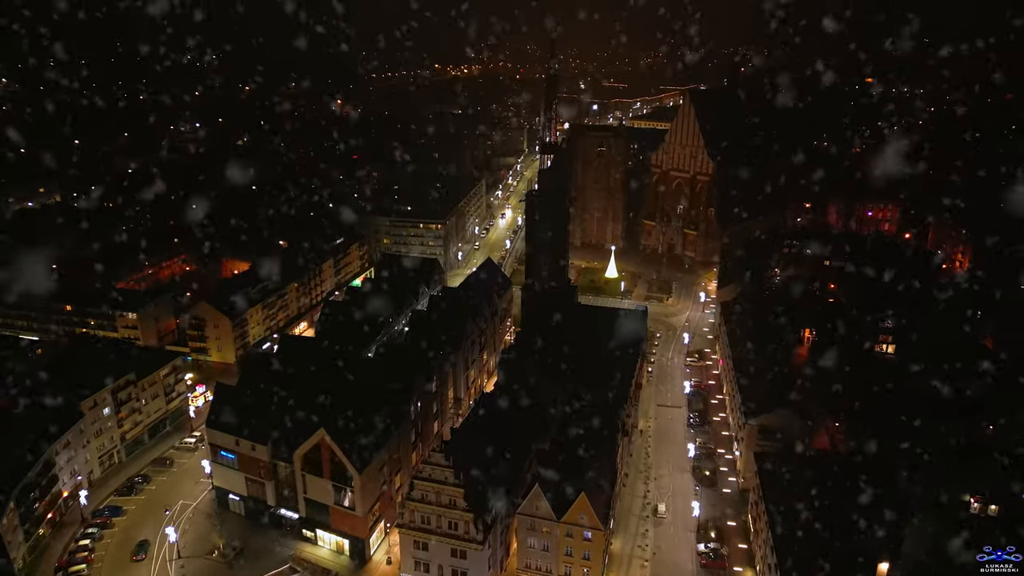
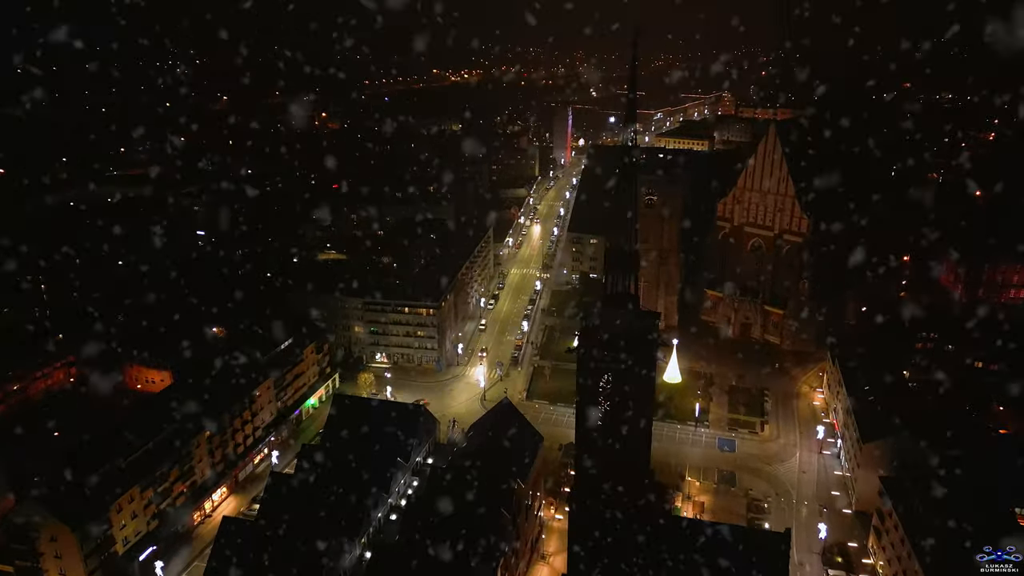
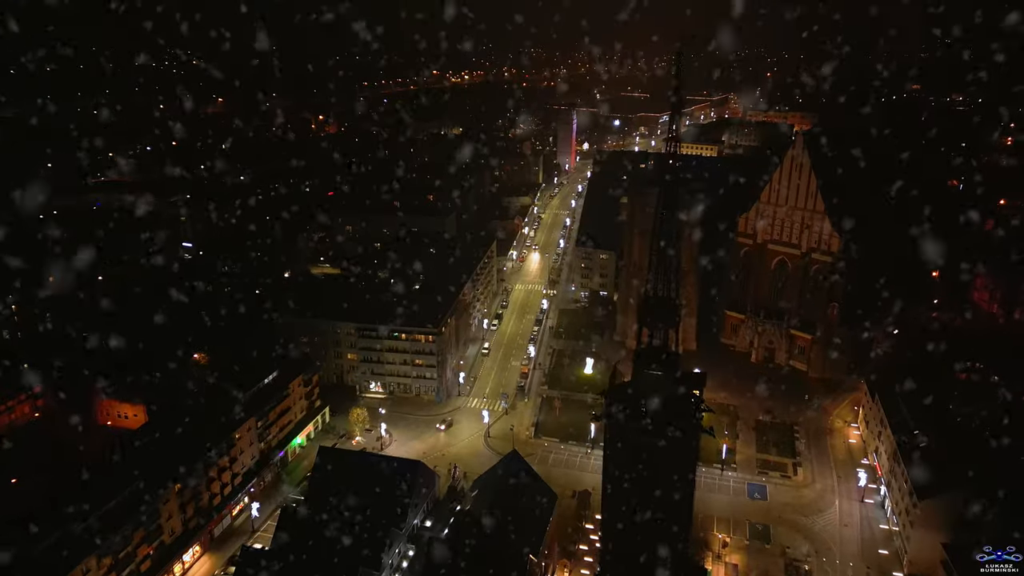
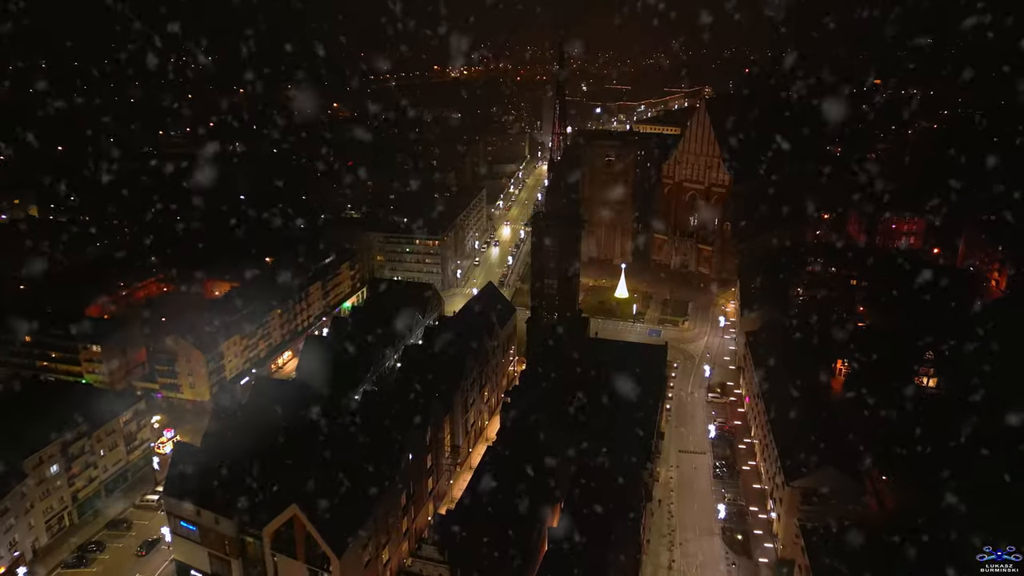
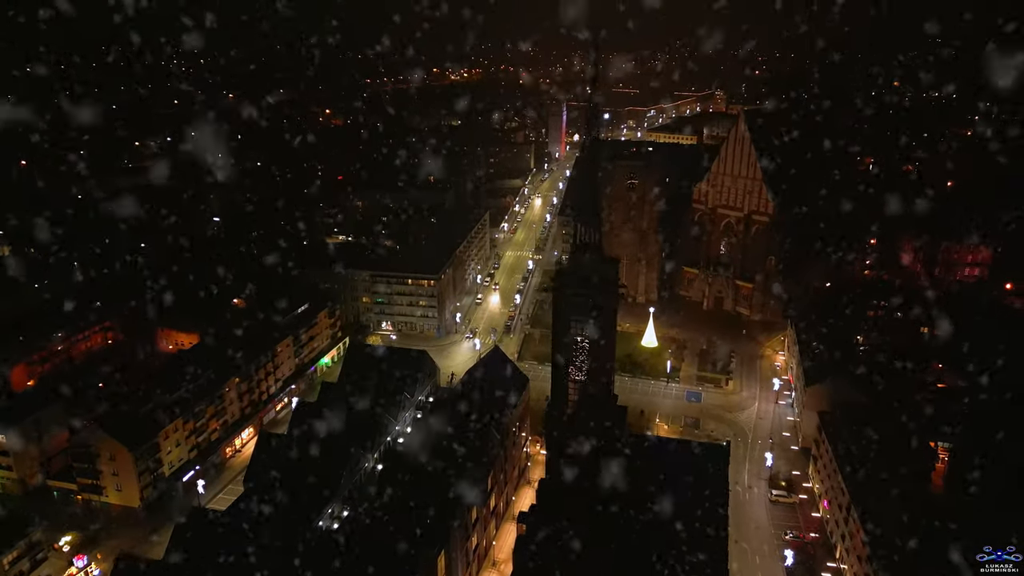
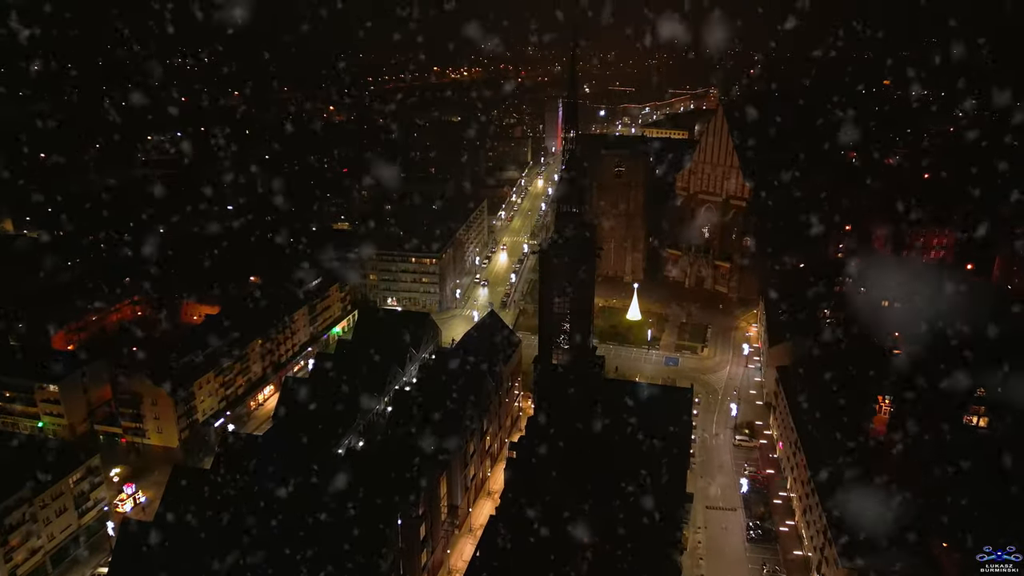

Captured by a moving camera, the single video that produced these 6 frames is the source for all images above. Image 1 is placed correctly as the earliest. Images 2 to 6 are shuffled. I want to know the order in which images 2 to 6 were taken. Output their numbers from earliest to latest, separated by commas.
4, 6, 5, 2, 3
